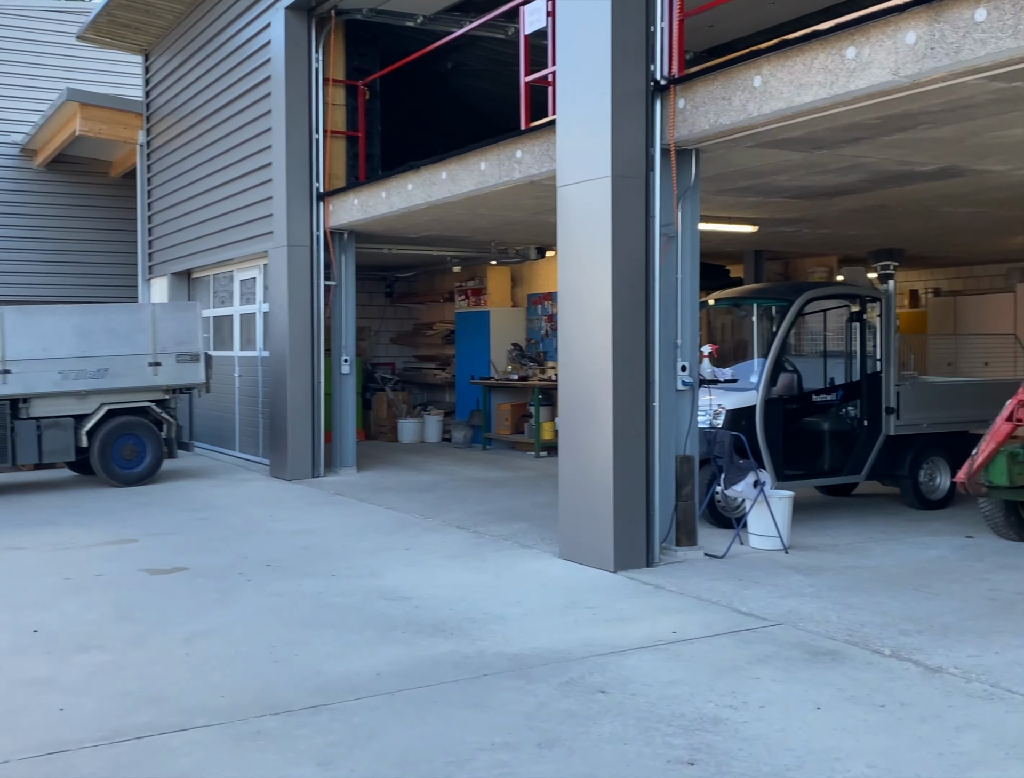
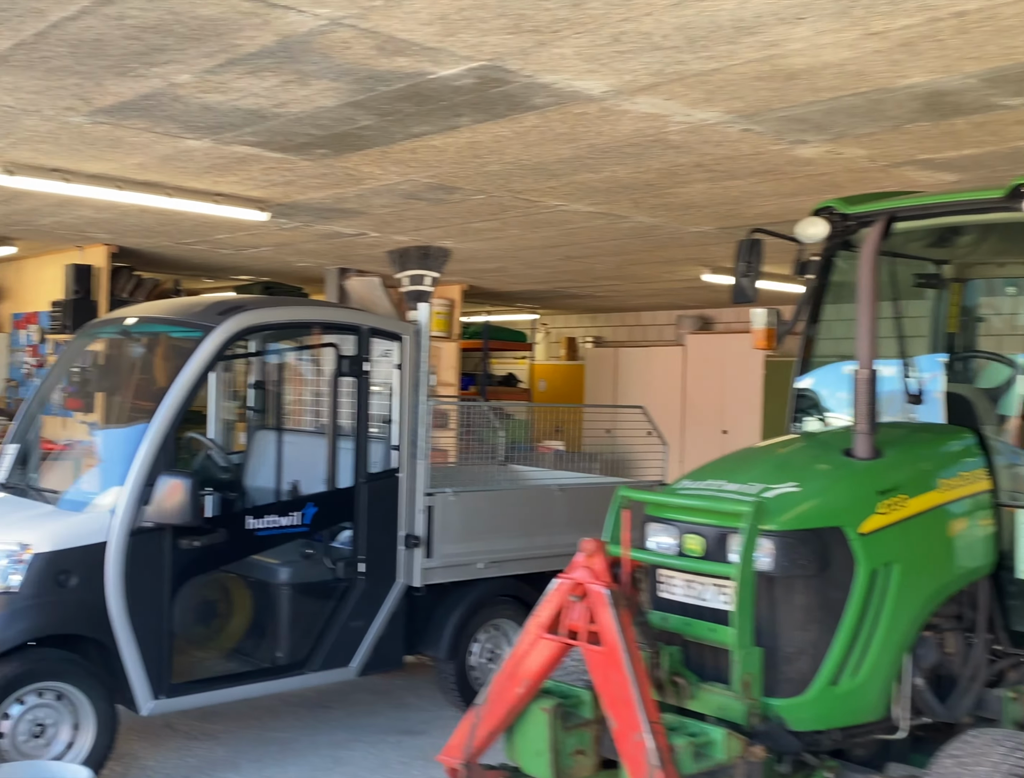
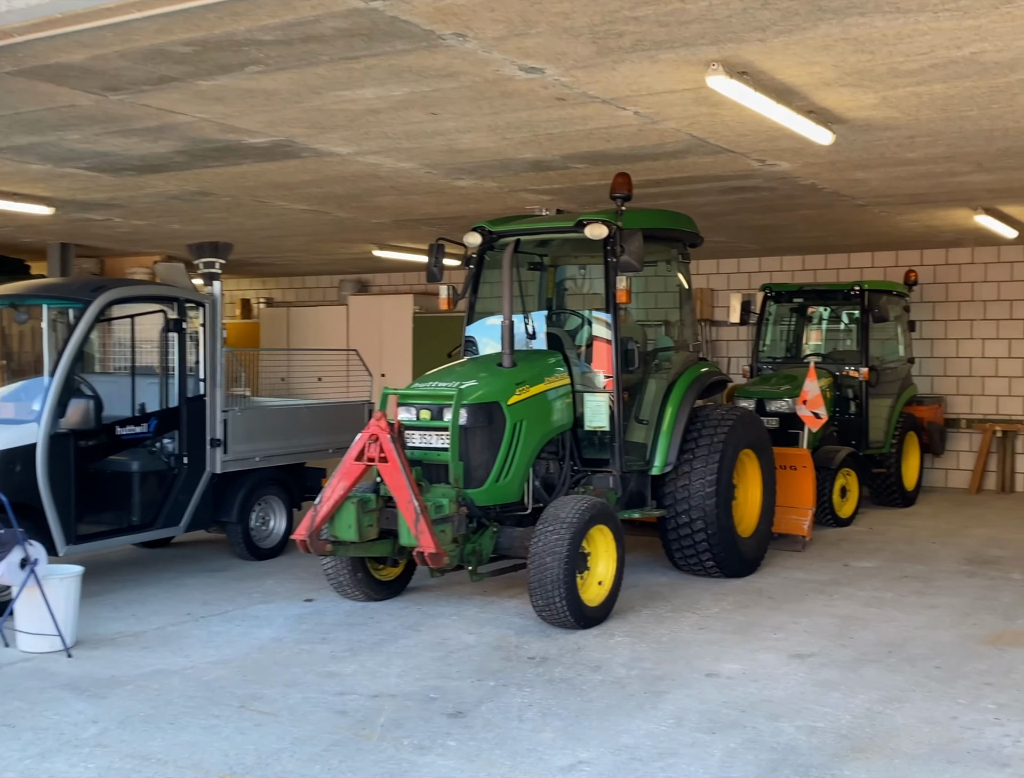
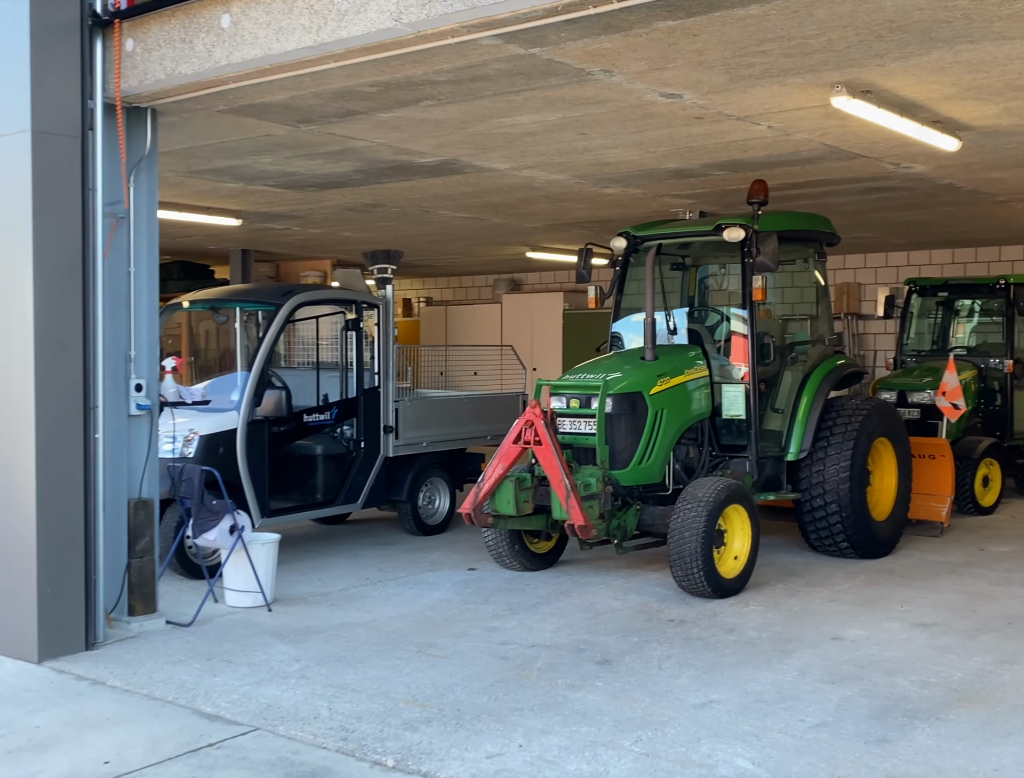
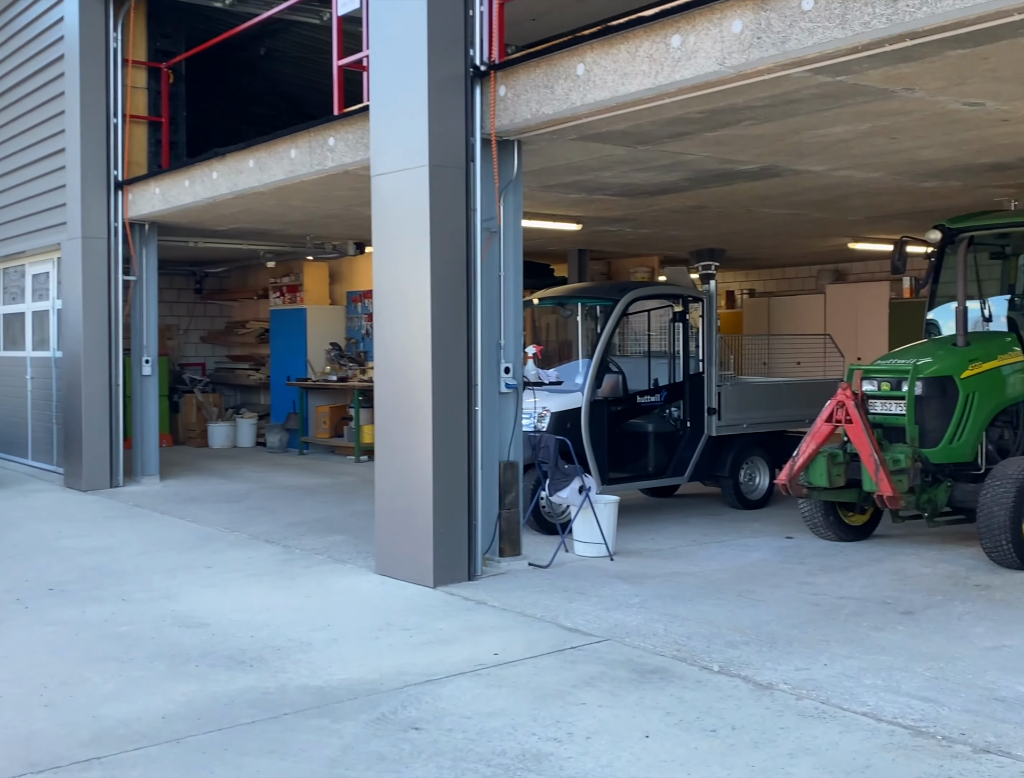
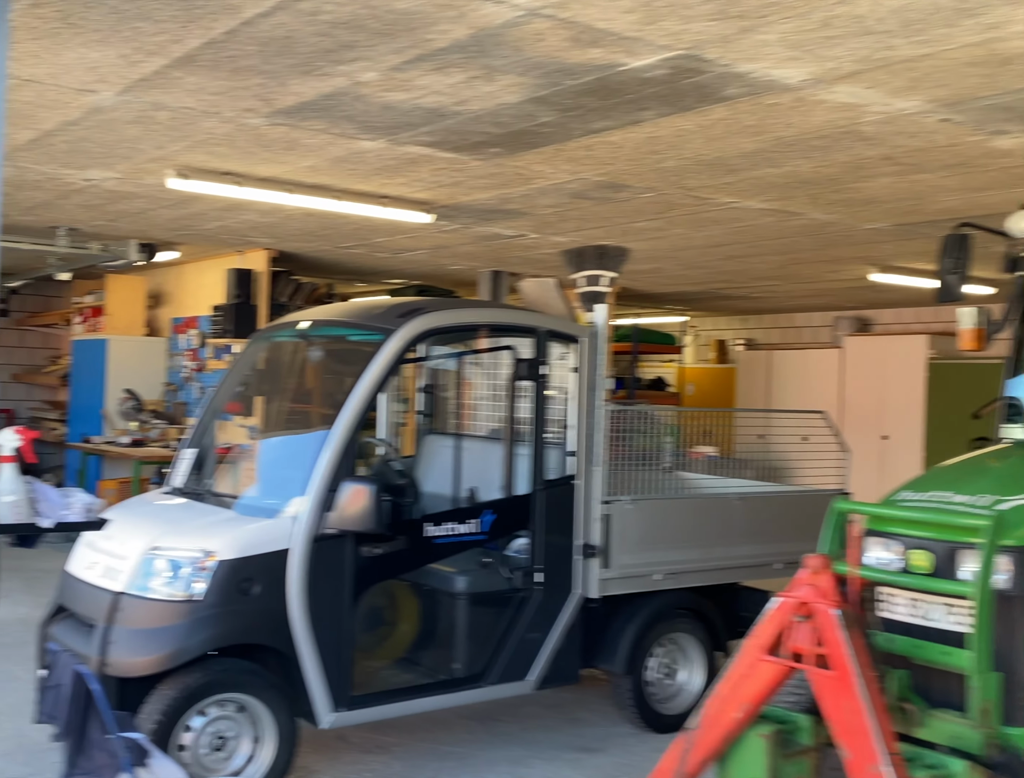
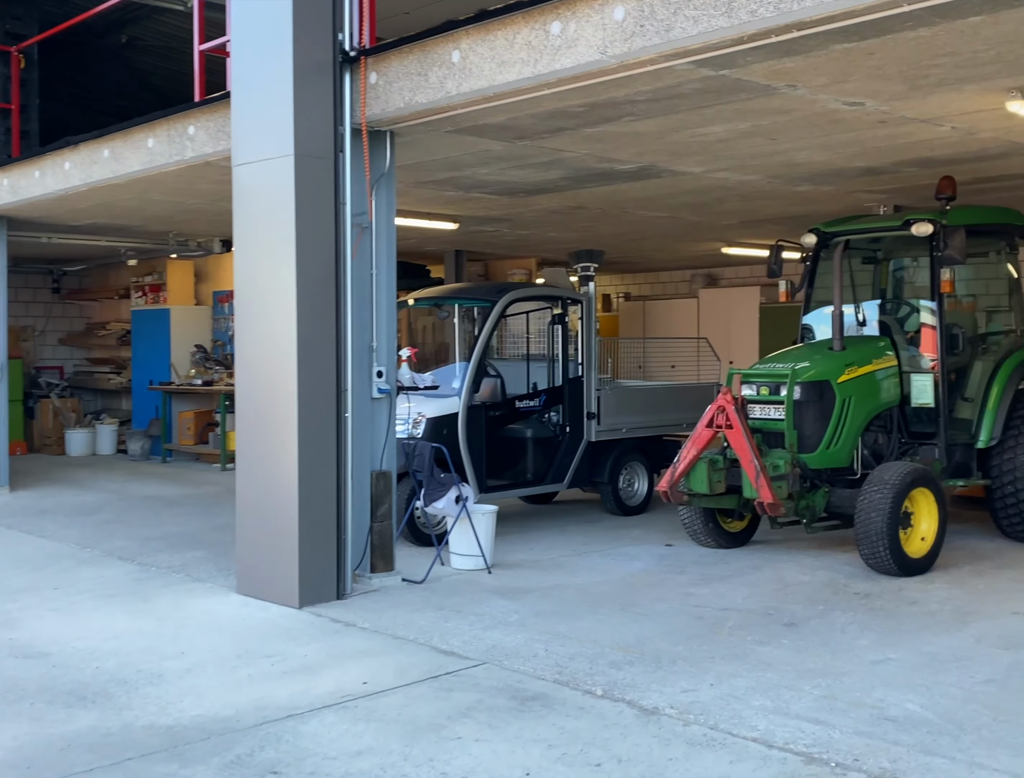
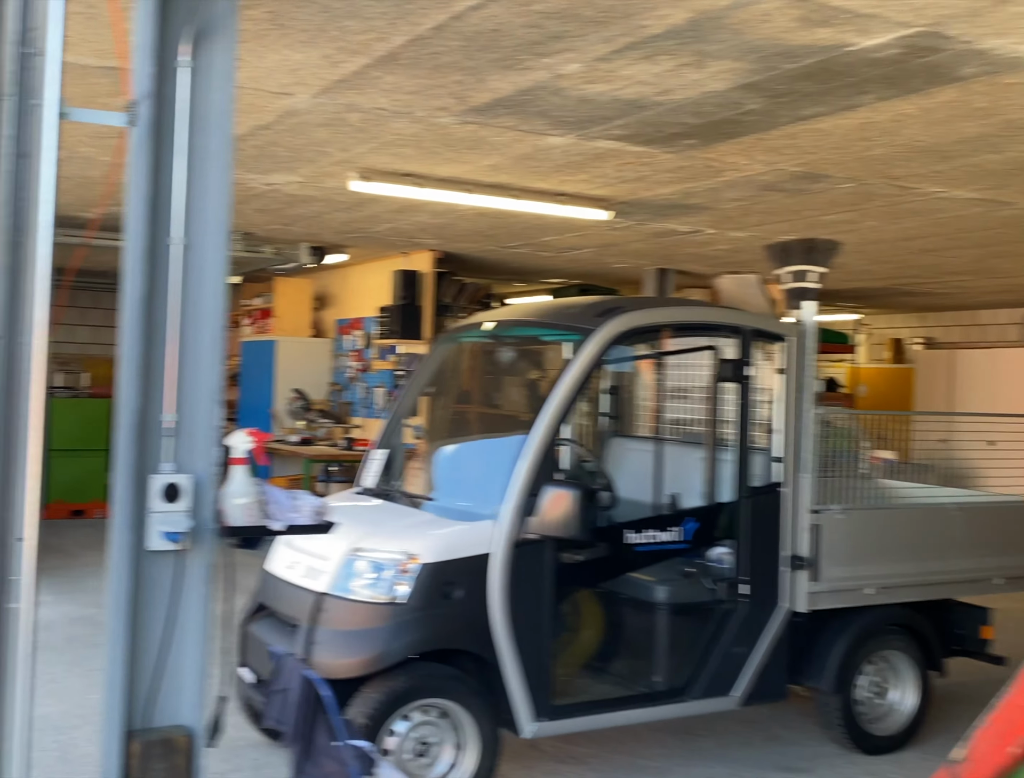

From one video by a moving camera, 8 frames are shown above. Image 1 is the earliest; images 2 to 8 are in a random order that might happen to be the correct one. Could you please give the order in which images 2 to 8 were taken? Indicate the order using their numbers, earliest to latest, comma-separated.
5, 7, 4, 3, 2, 6, 8
